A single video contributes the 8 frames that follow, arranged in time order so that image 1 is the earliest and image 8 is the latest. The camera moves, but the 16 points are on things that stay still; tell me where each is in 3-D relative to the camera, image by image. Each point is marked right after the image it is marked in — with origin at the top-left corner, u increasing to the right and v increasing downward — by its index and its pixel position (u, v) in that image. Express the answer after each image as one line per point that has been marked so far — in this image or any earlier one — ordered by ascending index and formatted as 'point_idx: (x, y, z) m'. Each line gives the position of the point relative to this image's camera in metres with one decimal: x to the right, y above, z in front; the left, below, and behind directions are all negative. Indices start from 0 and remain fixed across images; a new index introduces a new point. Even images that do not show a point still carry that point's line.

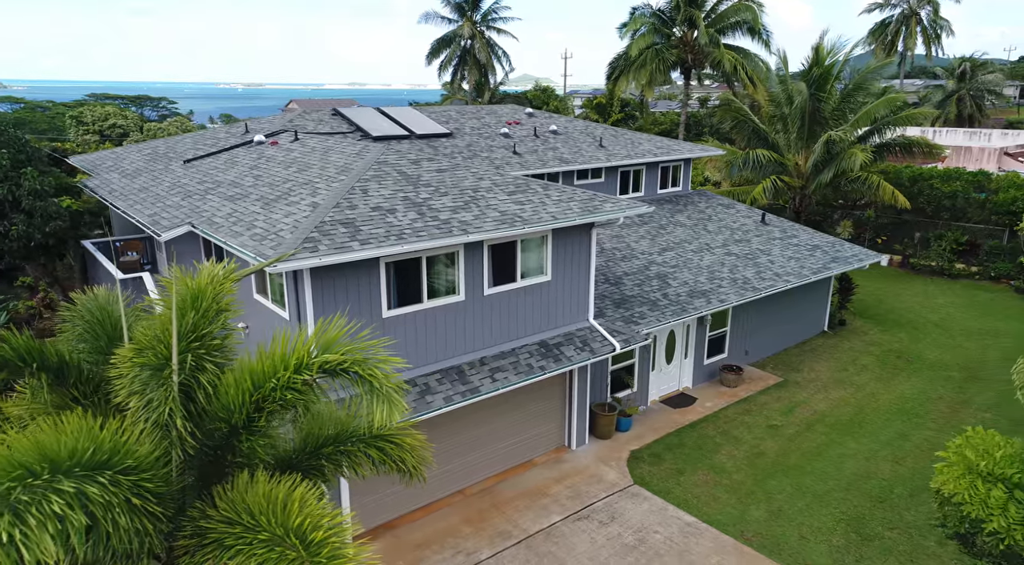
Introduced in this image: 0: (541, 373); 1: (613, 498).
0: (+0.5, -1.6, +11.9) m
1: (+1.8, -3.9, +12.7) m
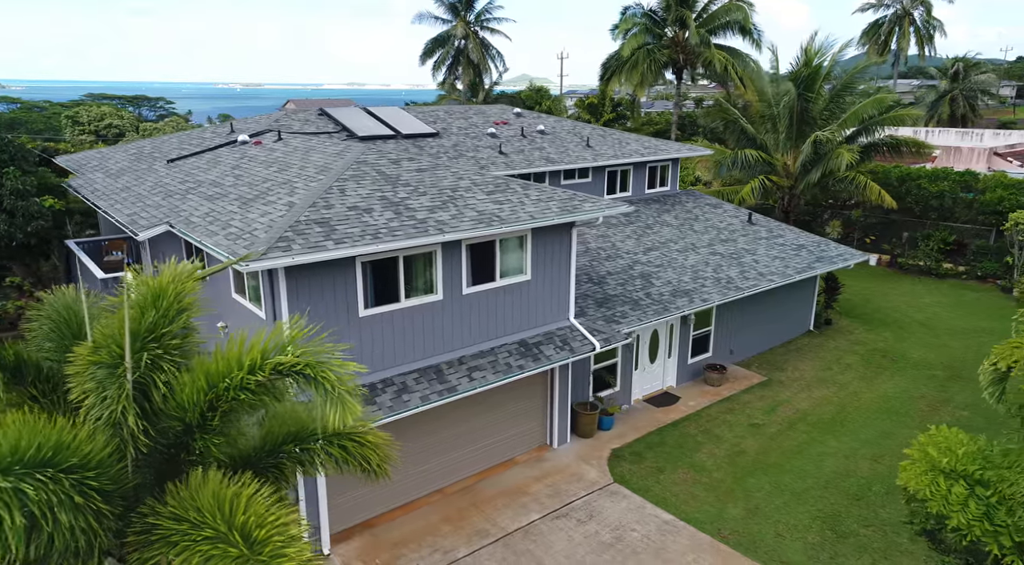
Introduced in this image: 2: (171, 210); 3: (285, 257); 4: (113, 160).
0: (+0.1, -1.5, +12.0) m
1: (+1.5, -3.9, +12.8) m
2: (-5.7, +1.2, +11.7) m
3: (-2.9, +0.3, +9.0) m
4: (-10.0, +3.1, +17.4) m
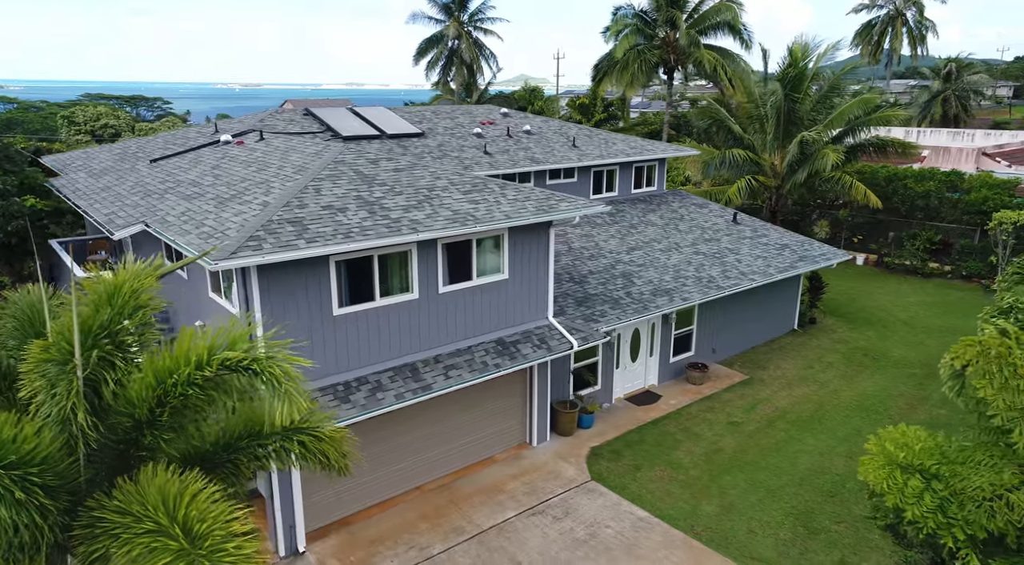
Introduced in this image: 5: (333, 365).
0: (-0.3, -1.5, +12.1) m
1: (+1.0, -3.9, +12.8) m
2: (-6.1, +1.2, +11.7) m
3: (-3.4, +0.4, +9.1) m
4: (-10.4, +3.1, +17.4) m
5: (-2.8, -1.3, +10.9) m
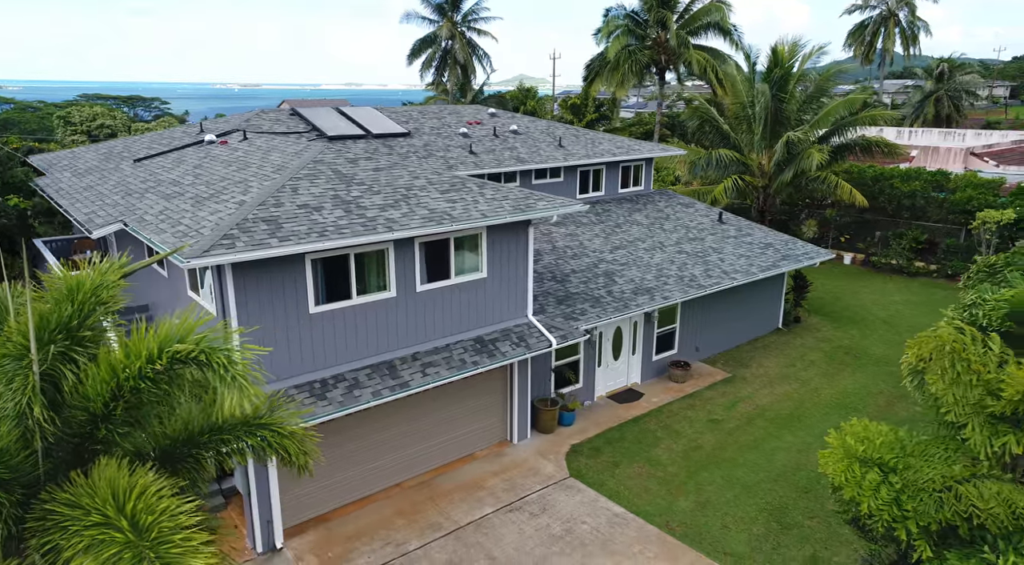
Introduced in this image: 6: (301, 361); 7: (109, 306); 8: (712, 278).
0: (-0.7, -1.5, +12.2) m
1: (+0.6, -3.9, +13.0) m
2: (-6.5, +1.3, +11.8) m
3: (-3.8, +0.4, +9.2) m
4: (-10.8, +3.1, +17.5) m
5: (-3.2, -1.3, +11.0) m
6: (-3.3, -1.2, +10.9) m
7: (-3.6, -0.2, +6.1) m
8: (+5.0, +0.1, +17.5) m
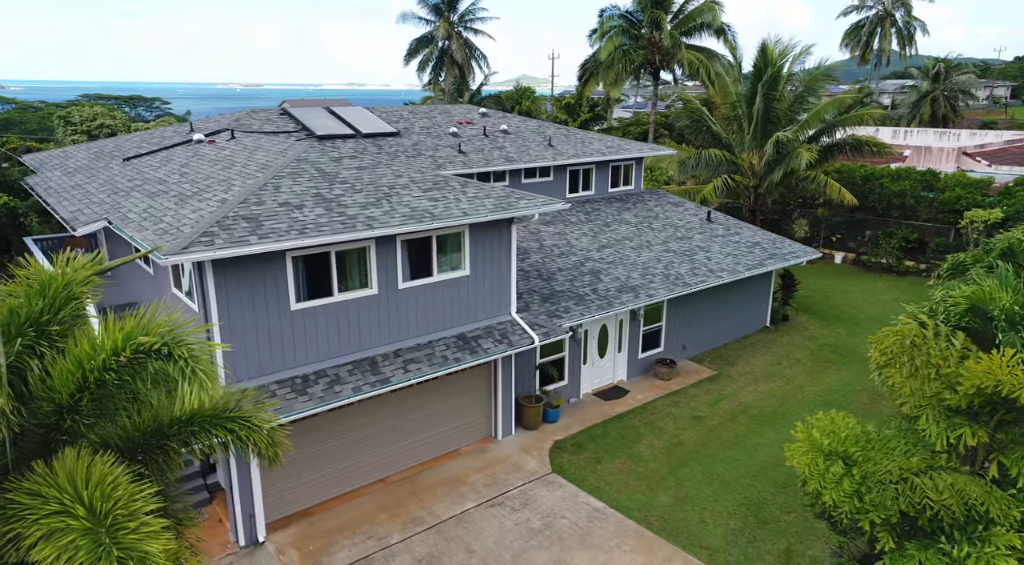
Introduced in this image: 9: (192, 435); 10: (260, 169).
0: (-1.0, -1.4, +12.3) m
1: (+0.3, -3.8, +13.1) m
2: (-6.9, +1.3, +12.0) m
3: (-4.1, +0.4, +9.3) m
4: (-11.2, +3.2, +17.7) m
5: (-3.5, -1.2, +11.1) m
6: (-3.6, -1.2, +11.0) m
7: (-3.9, -0.2, +6.3) m
8: (+4.7, +0.2, +17.7) m
9: (-2.9, -1.4, +6.3) m
10: (-4.5, +2.0, +12.4) m
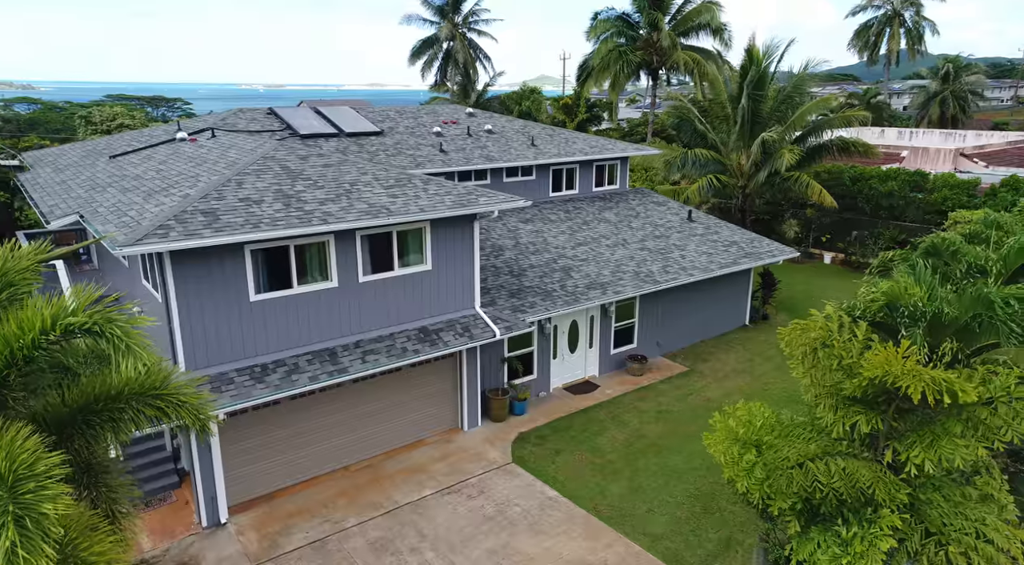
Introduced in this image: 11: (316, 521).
0: (-1.8, -1.3, +12.8) m
1: (-0.5, -3.7, +13.5) m
2: (-7.7, +1.5, +12.6) m
3: (-5.0, +0.6, +9.8) m
4: (-11.8, +3.3, +18.4) m
5: (-4.4, -1.1, +11.6) m
6: (-4.5, -1.1, +11.5) m
7: (-4.8, 0.0, +6.8) m
8: (+4.0, +0.2, +17.9) m
9: (-3.8, -1.2, +6.8) m
10: (-5.3, +2.2, +12.9) m
11: (-3.4, -4.1, +12.1) m
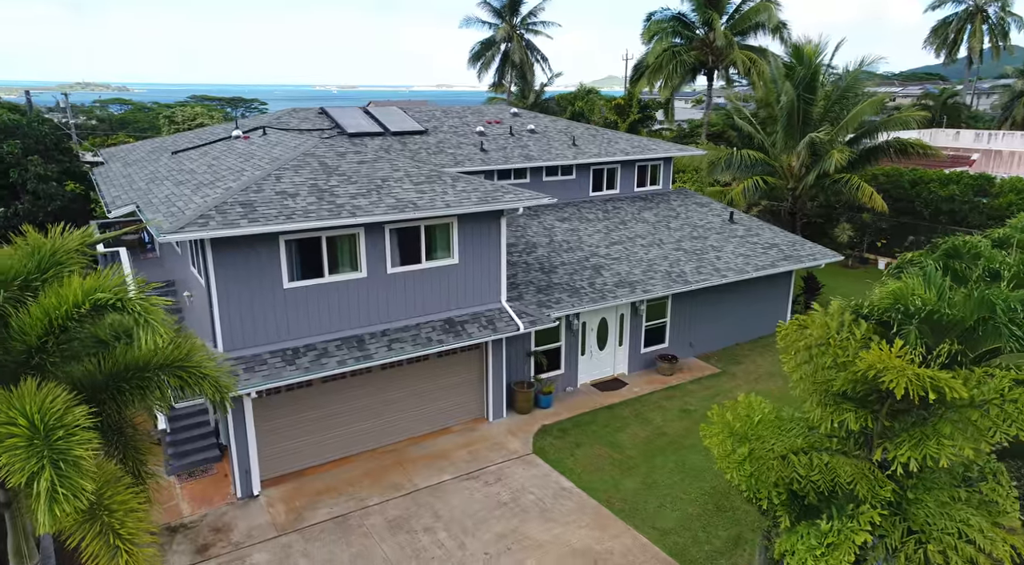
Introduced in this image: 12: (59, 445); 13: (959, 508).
0: (-1.4, -1.2, +13.3) m
1: (-0.1, -3.6, +13.9) m
2: (-7.2, +1.8, +13.6) m
3: (-4.8, +0.8, +10.6) m
4: (-10.7, +3.7, +19.8) m
5: (-4.1, -0.9, +12.4) m
6: (-4.2, -0.9, +12.3) m
7: (-5.0, +0.2, +7.6) m
8: (+4.9, +0.2, +17.9) m
9: (-4.0, -1.0, +7.5) m
10: (-4.8, +2.4, +13.8) m
11: (-3.2, -4.0, +12.8) m
12: (-4.0, -1.5, +6.2) m
13: (+4.6, -2.3, +7.2) m
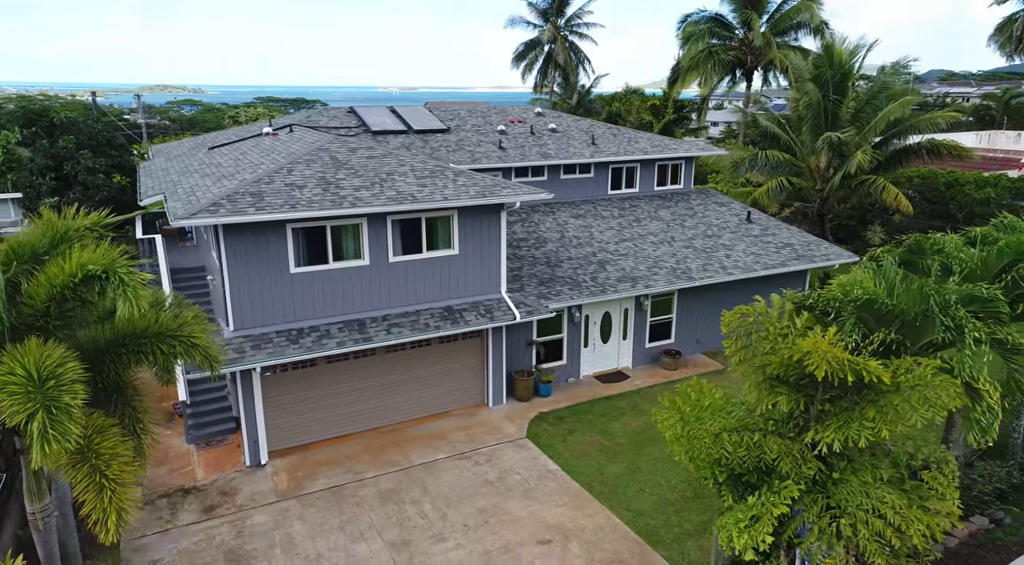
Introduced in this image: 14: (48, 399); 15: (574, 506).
0: (-1.6, -1.0, +14.1) m
1: (-0.3, -3.4, +14.6) m
2: (-7.3, +2.1, +14.9) m
3: (-5.1, +1.1, +11.7) m
4: (-10.3, +4.1, +21.3) m
5: (-4.3, -0.6, +13.4) m
6: (-4.4, -0.6, +13.3) m
7: (-5.5, +0.5, +8.7) m
8: (+5.1, +0.3, +18.2) m
9: (-4.6, -0.7, +8.5) m
10: (-4.8, +2.7, +14.8) m
11: (-3.4, -3.7, +13.7) m
12: (-4.7, -1.2, +7.2) m
13: (+4.0, -2.2, +7.5) m
14: (-4.7, -1.2, +7.1) m
15: (+1.1, -4.0, +12.4) m
